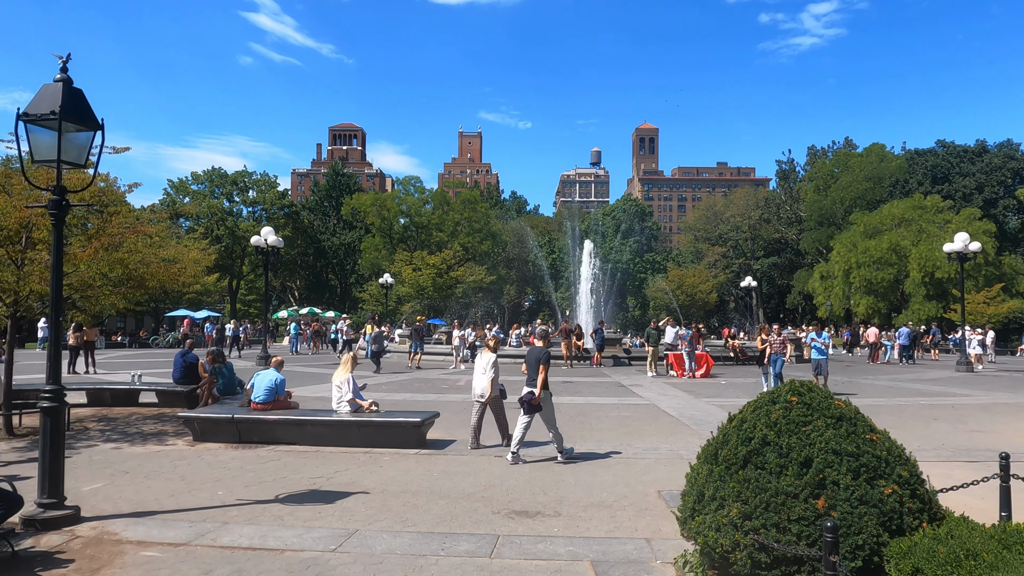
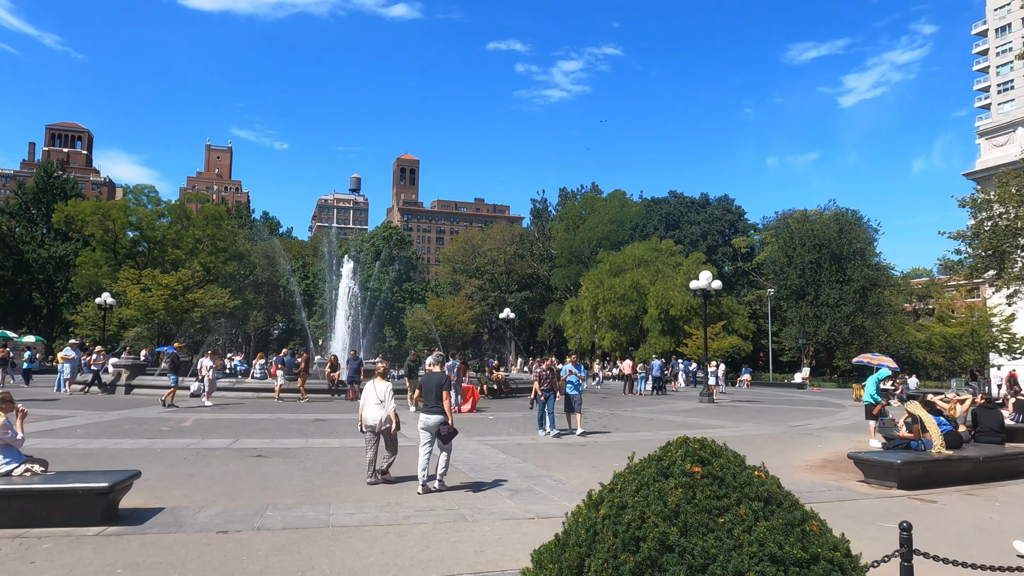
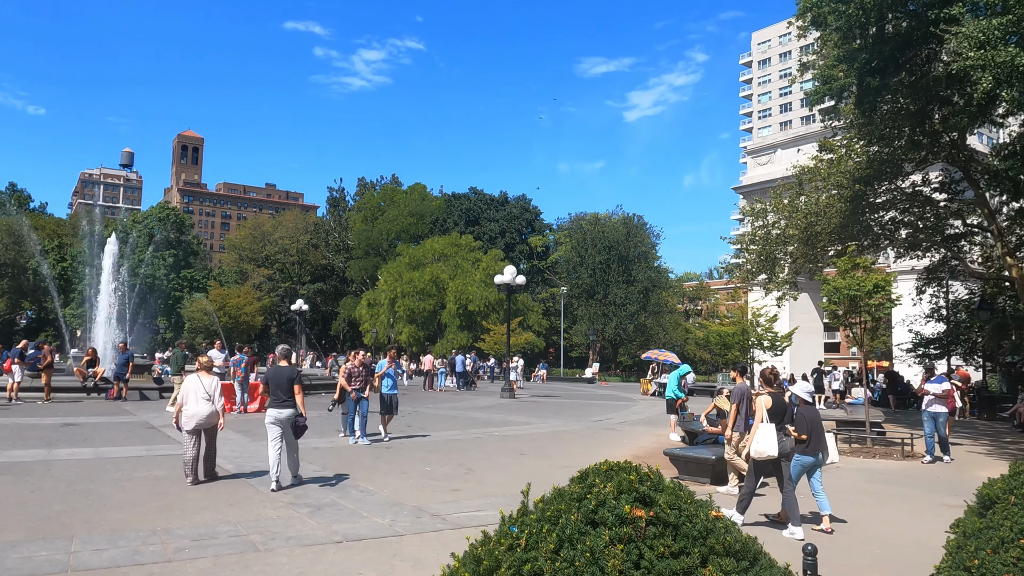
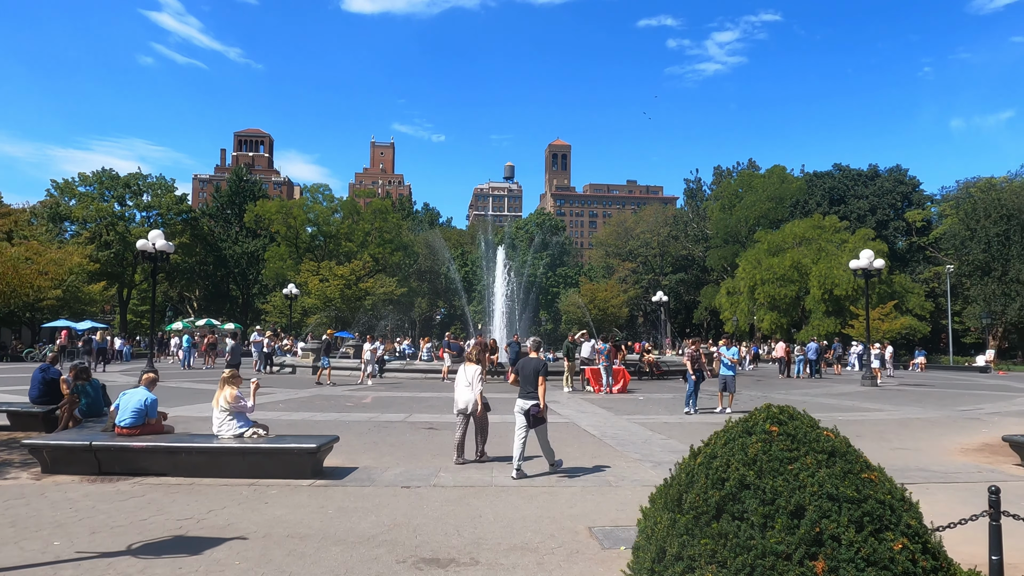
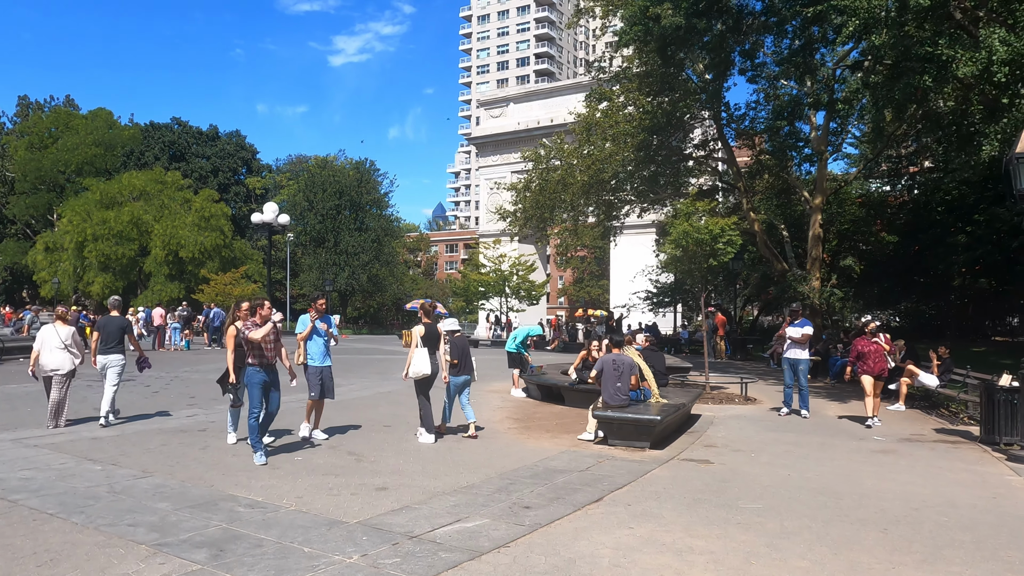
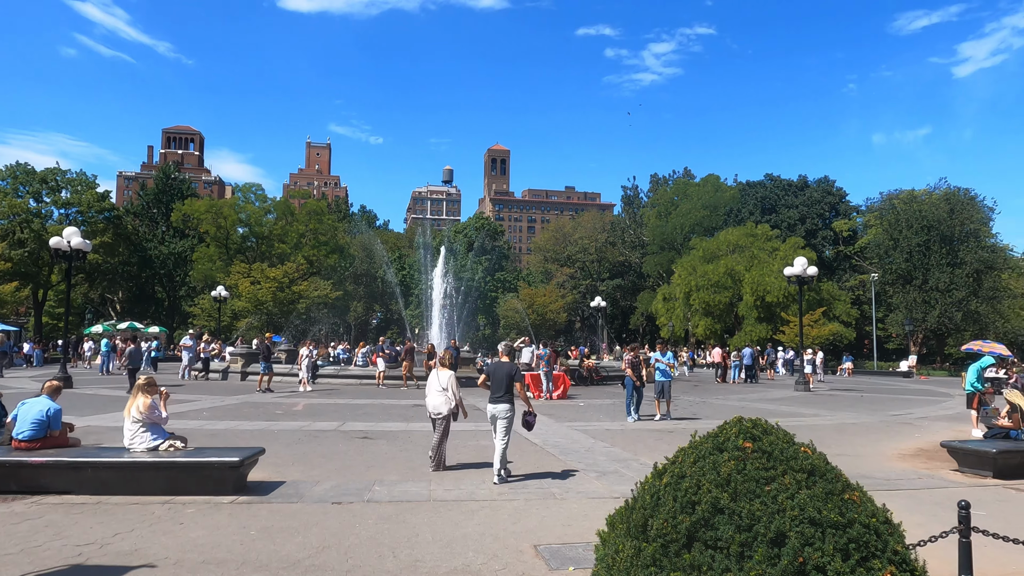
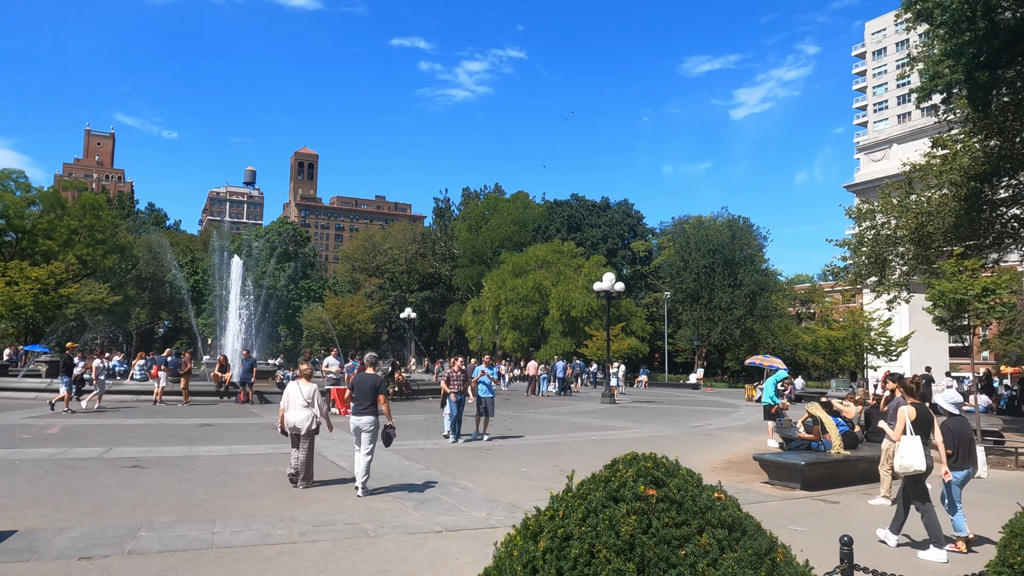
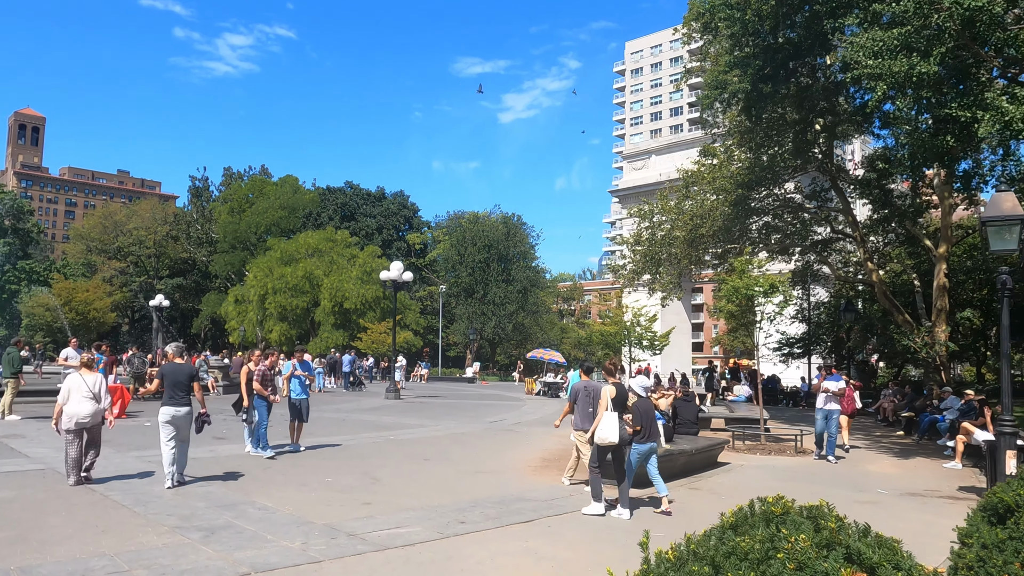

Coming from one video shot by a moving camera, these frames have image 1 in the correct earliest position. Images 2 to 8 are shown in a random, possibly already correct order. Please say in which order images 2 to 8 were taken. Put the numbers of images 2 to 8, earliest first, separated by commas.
4, 6, 2, 7, 3, 8, 5
